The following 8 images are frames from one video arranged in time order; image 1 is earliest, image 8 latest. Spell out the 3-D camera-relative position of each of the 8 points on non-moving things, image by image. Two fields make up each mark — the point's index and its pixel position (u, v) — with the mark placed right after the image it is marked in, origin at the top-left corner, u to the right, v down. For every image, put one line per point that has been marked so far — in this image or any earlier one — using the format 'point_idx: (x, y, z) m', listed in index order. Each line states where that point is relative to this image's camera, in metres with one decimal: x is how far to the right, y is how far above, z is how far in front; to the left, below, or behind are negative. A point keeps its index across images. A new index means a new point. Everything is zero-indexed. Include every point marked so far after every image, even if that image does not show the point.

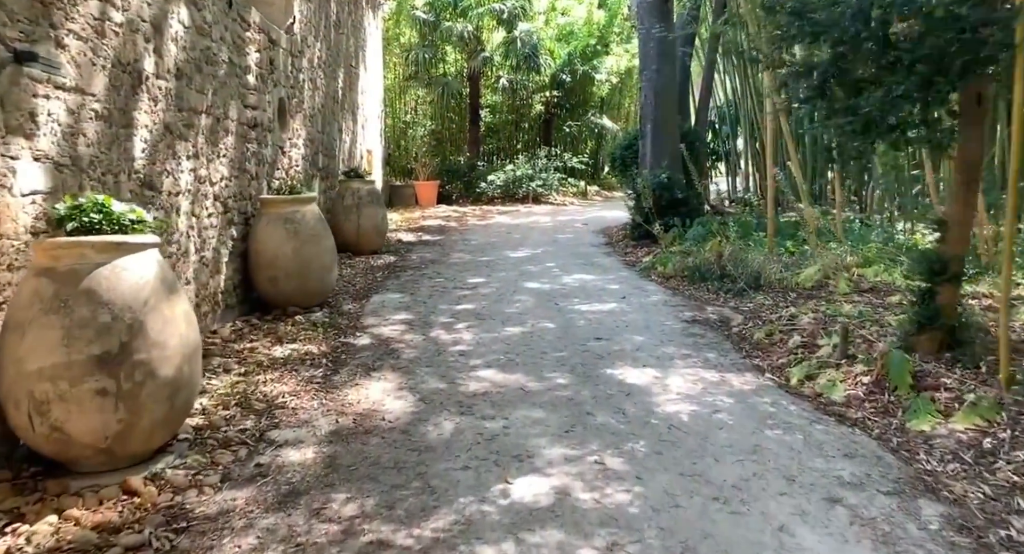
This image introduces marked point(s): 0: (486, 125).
0: (-0.4, +2.5, +12.7) m
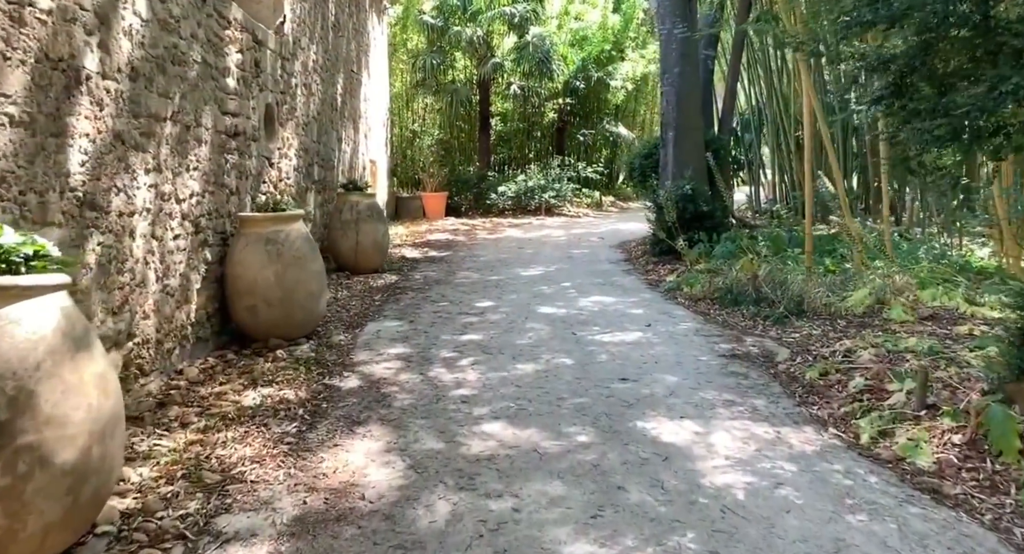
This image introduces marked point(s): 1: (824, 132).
0: (-0.2, +2.3, +12.3) m
1: (+2.1, +1.0, +5.3) m
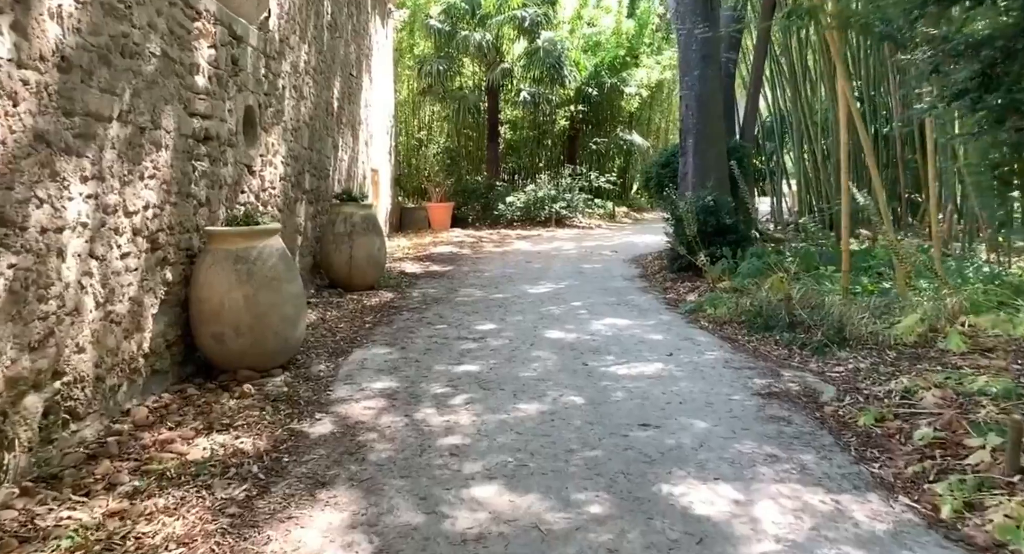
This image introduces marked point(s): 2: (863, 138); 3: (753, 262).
0: (-0.1, +2.0, +11.9) m
1: (+2.1, +0.8, +4.8) m
2: (+2.1, +0.8, +4.8) m
3: (+1.7, +0.1, +5.4) m
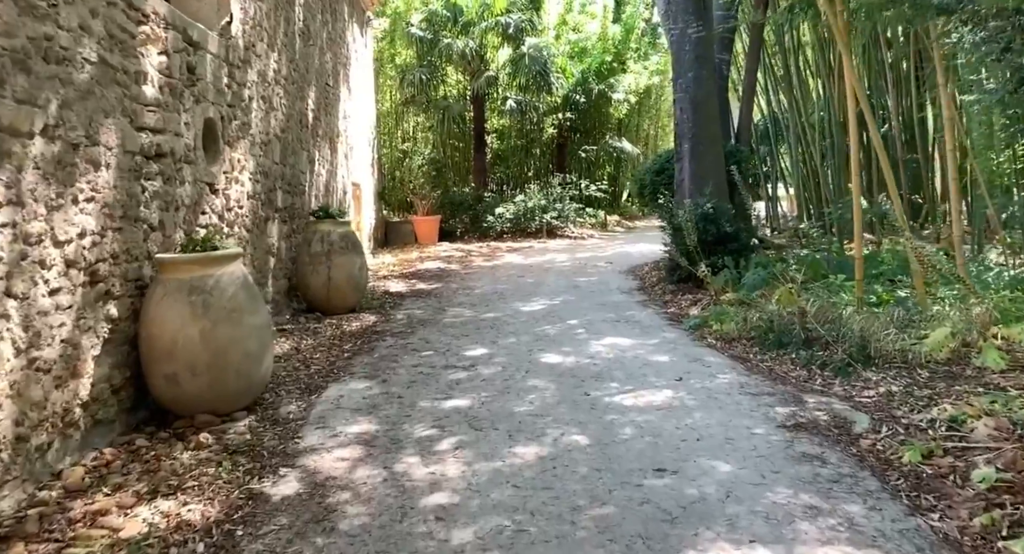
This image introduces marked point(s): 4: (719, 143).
0: (-0.3, +1.8, +11.6) m
1: (+2.1, +0.8, +4.5) m
2: (+2.0, +0.8, +4.5) m
3: (+1.6, 0.0, +5.1) m
4: (+1.6, +1.1, +6.2) m
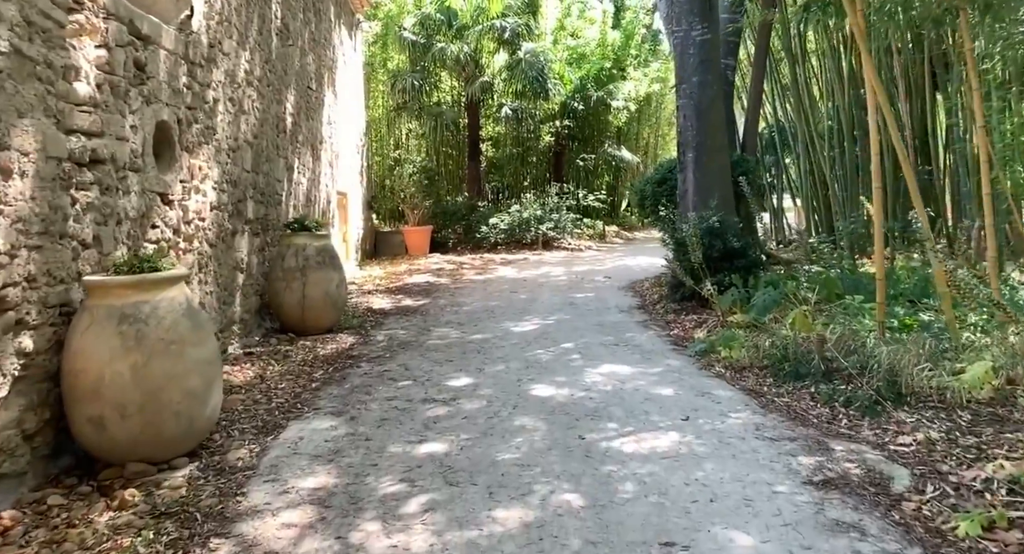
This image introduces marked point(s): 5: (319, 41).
0: (-0.3, +1.7, +11.2) m
1: (+2.0, +0.7, +4.1) m
2: (+2.0, +0.7, +4.1) m
3: (+1.5, -0.1, +4.7) m
4: (+1.6, +0.9, +5.8) m
5: (-1.6, +2.0, +6.6) m
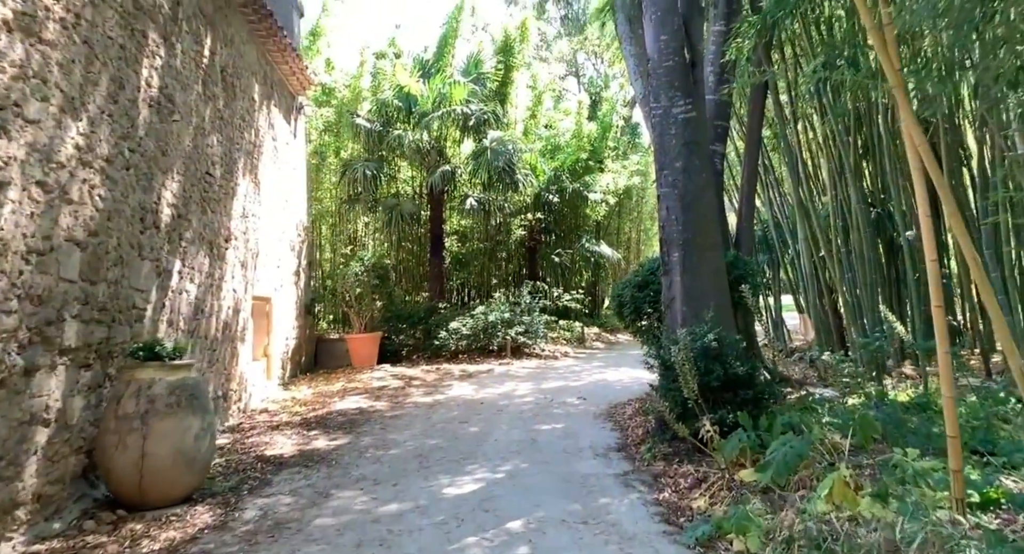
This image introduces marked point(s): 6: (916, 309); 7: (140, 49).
0: (-0.8, +0.3, +10.1) m
1: (+1.7, +0.1, +2.9) m
2: (+1.7, +0.1, +2.9) m
3: (+1.2, -0.7, +3.4) m
4: (+1.2, +0.1, +4.7) m
5: (-2.0, +1.1, +5.5) m
6: (+2.9, -0.2, +5.6) m
7: (-1.9, +1.2, +4.1) m
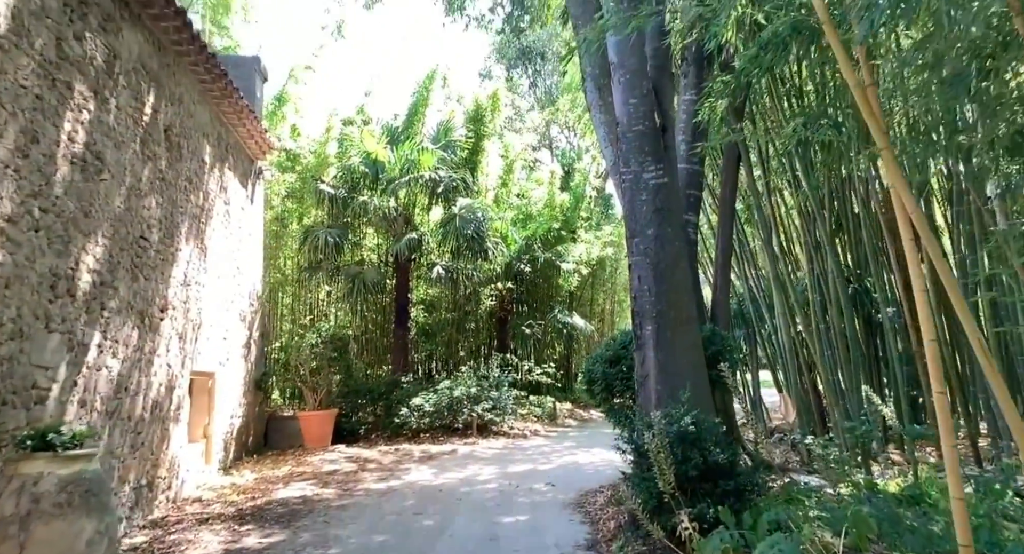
0: (-1.2, -0.6, +9.6) m
1: (+1.5, -0.2, +2.6) m
2: (+1.5, -0.2, +2.6) m
3: (+1.0, -1.0, +3.0) m
4: (+1.0, -0.3, +4.3) m
5: (-2.2, +0.6, +5.2) m
6: (+2.6, -0.8, +5.3) m
7: (-2.1, +0.8, +3.7) m
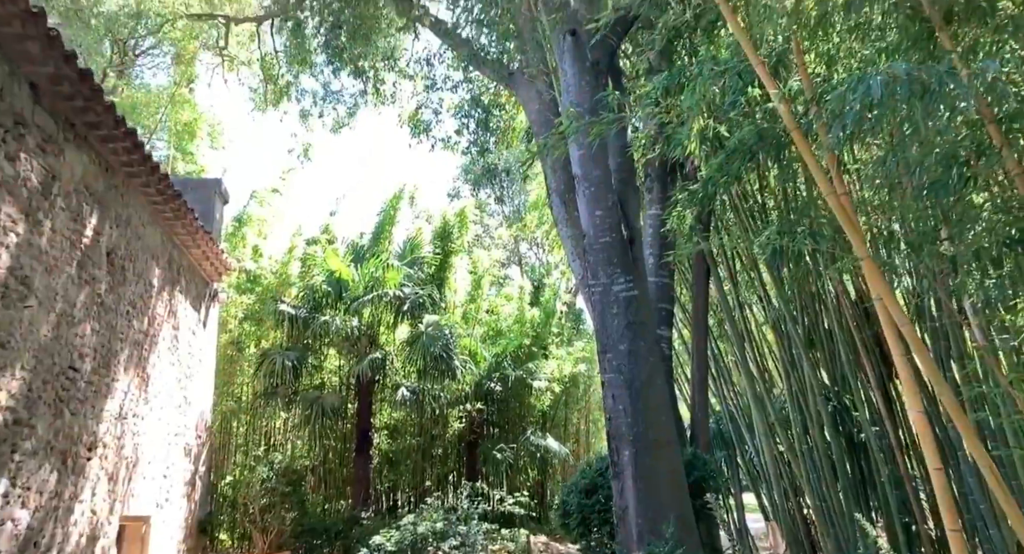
0: (-1.5, -2.1, +9.1) m
1: (+1.4, -0.5, +2.3) m
2: (+1.4, -0.5, +2.3) m
3: (+0.9, -1.4, +2.6) m
4: (+0.8, -0.9, +4.0) m
5: (-2.5, -0.2, +4.8) m
6: (+2.4, -1.5, +4.9) m
7: (-2.3, +0.2, +3.4) m
